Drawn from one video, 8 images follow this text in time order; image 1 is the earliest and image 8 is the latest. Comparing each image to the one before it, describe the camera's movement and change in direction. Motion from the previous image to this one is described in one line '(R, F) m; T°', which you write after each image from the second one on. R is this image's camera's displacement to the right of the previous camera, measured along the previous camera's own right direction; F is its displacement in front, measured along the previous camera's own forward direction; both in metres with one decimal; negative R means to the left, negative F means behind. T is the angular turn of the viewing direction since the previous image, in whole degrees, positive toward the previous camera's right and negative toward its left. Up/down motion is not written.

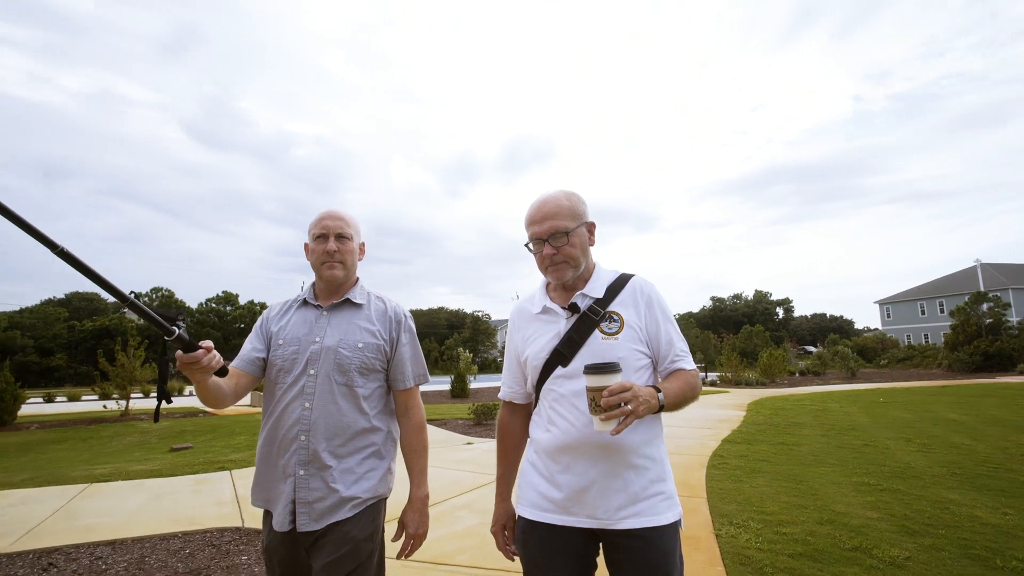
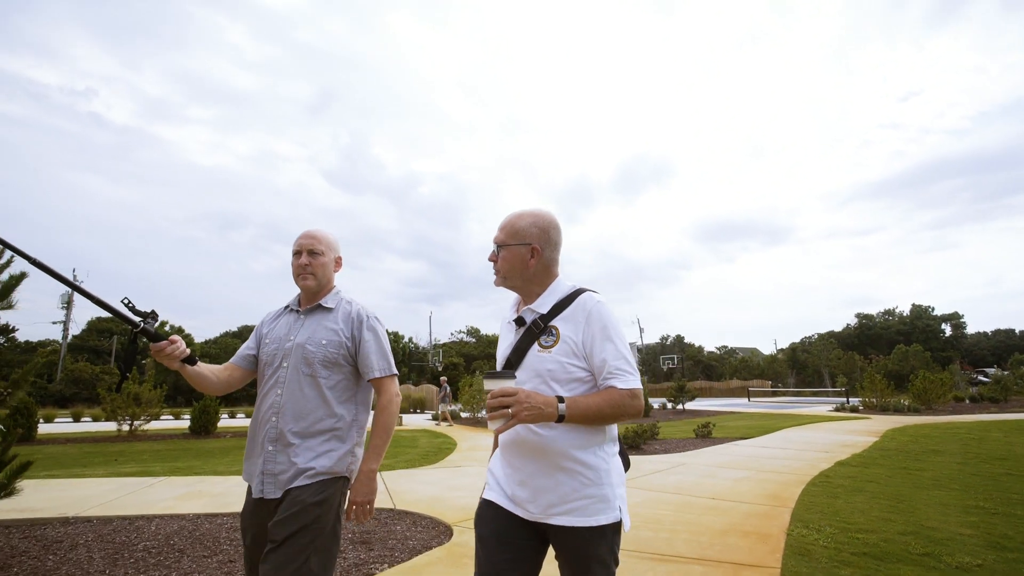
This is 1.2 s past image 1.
(+0.2, -0.7) m; -13°
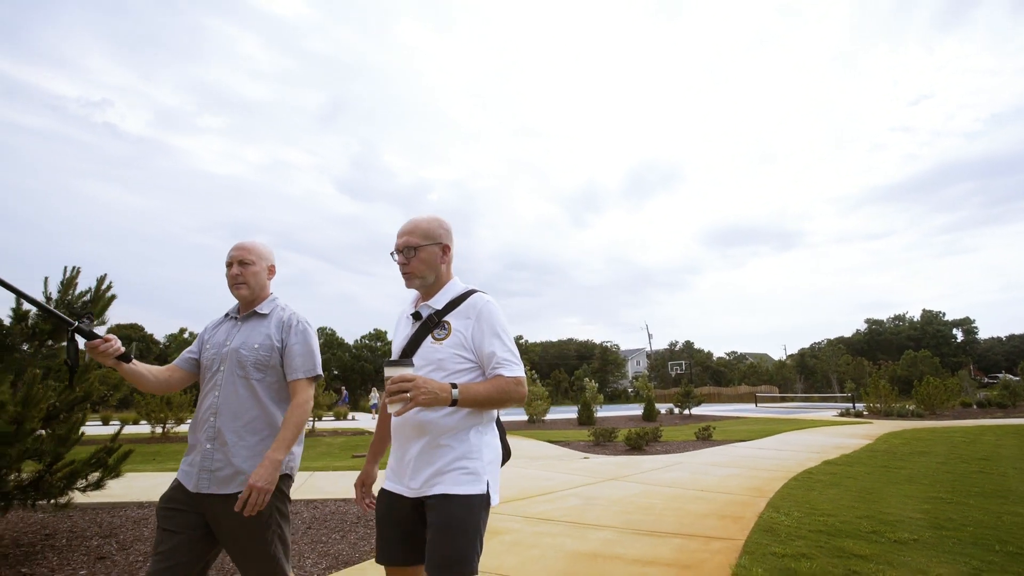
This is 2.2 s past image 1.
(0.0, -0.6) m; -1°
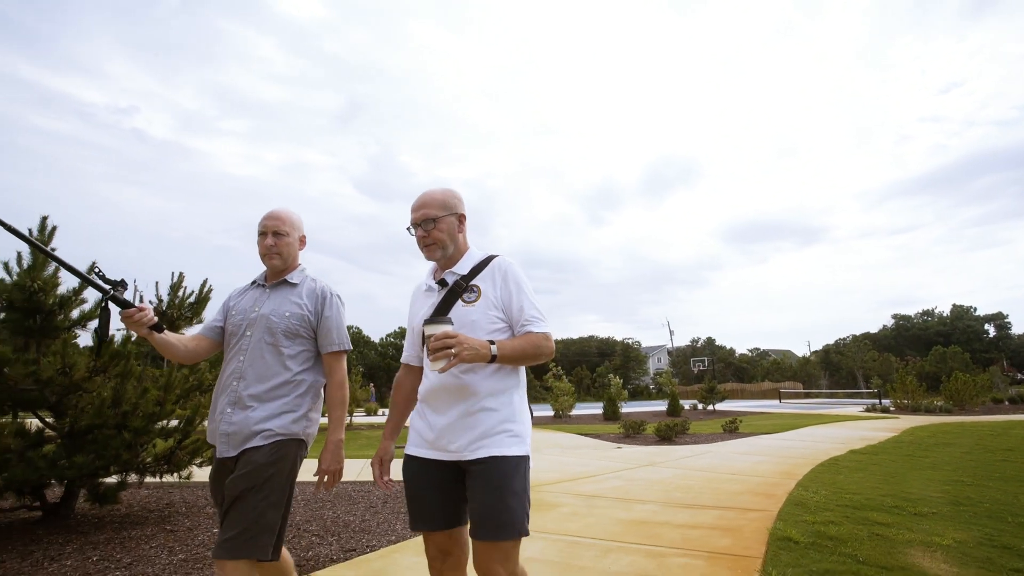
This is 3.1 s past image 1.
(-0.3, -0.4) m; -2°
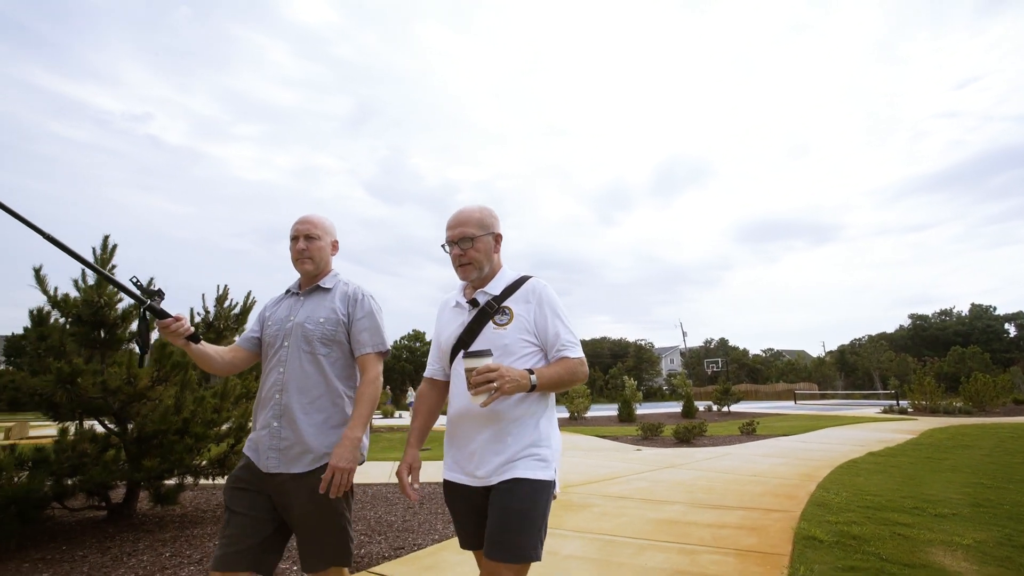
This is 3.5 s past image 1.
(-0.2, -0.2) m; -1°
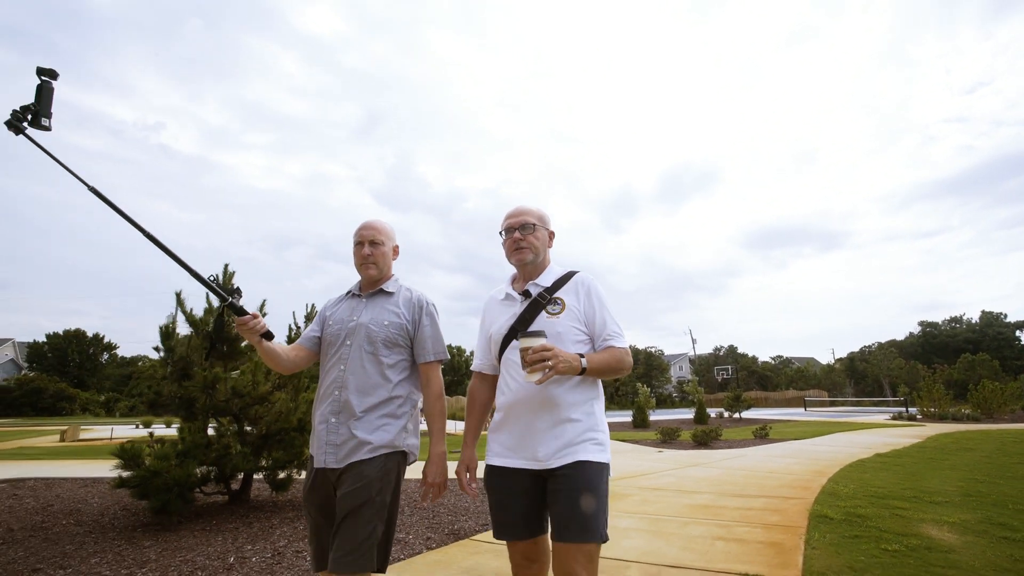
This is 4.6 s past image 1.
(-0.4, -0.7) m; -1°
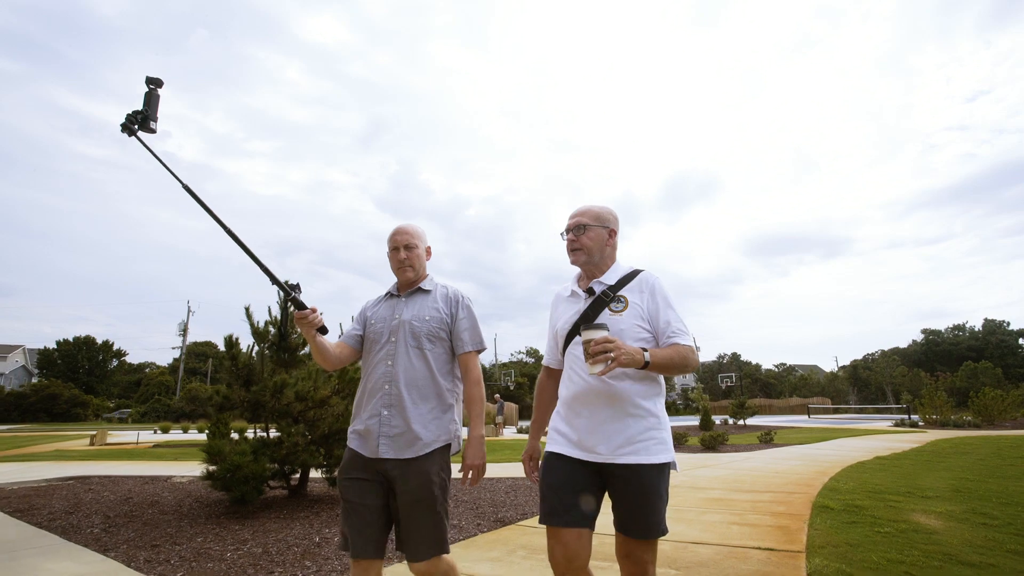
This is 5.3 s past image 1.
(-0.3, -0.5) m; 0°
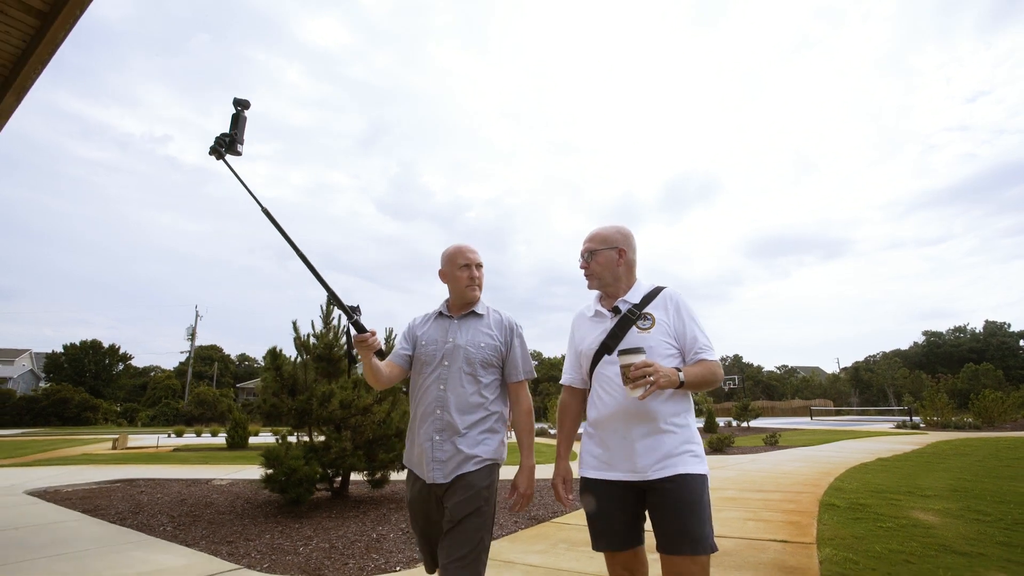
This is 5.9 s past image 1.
(-0.3, -0.3) m; 0°
